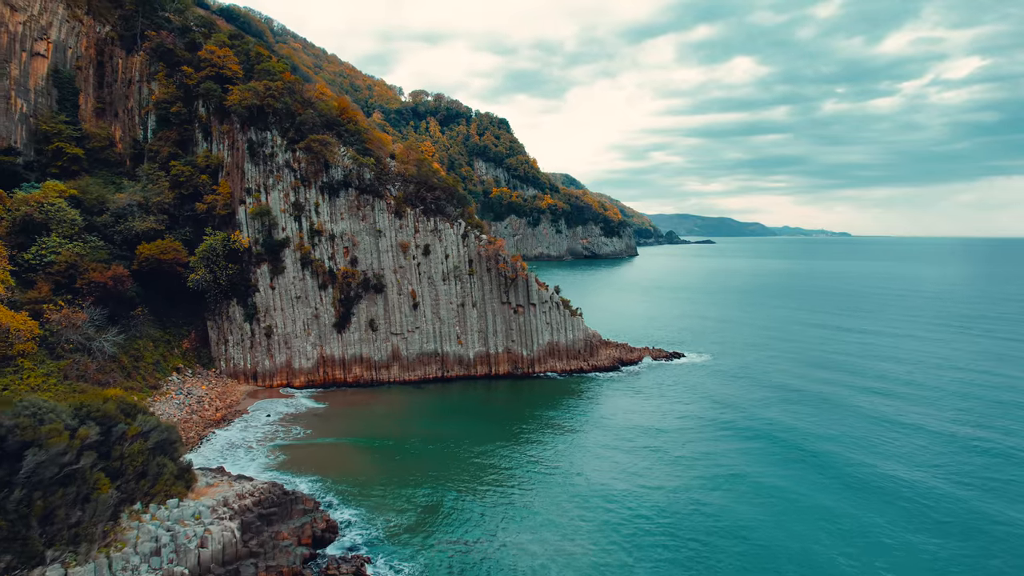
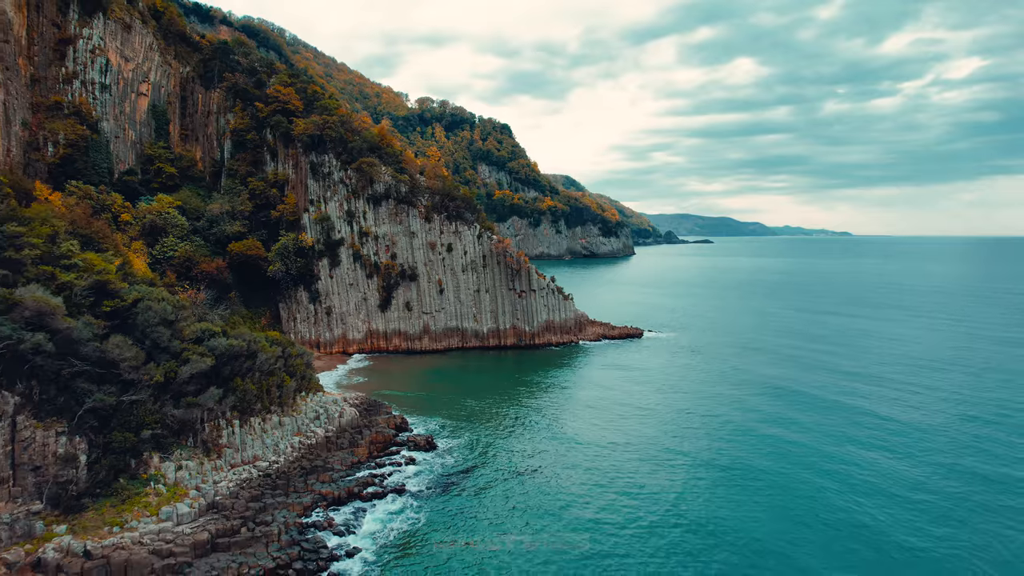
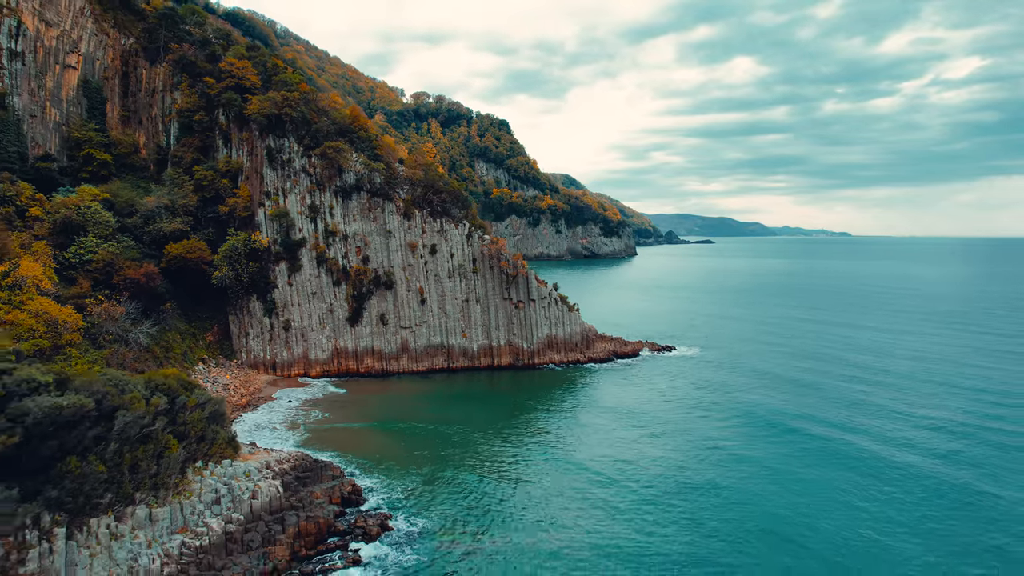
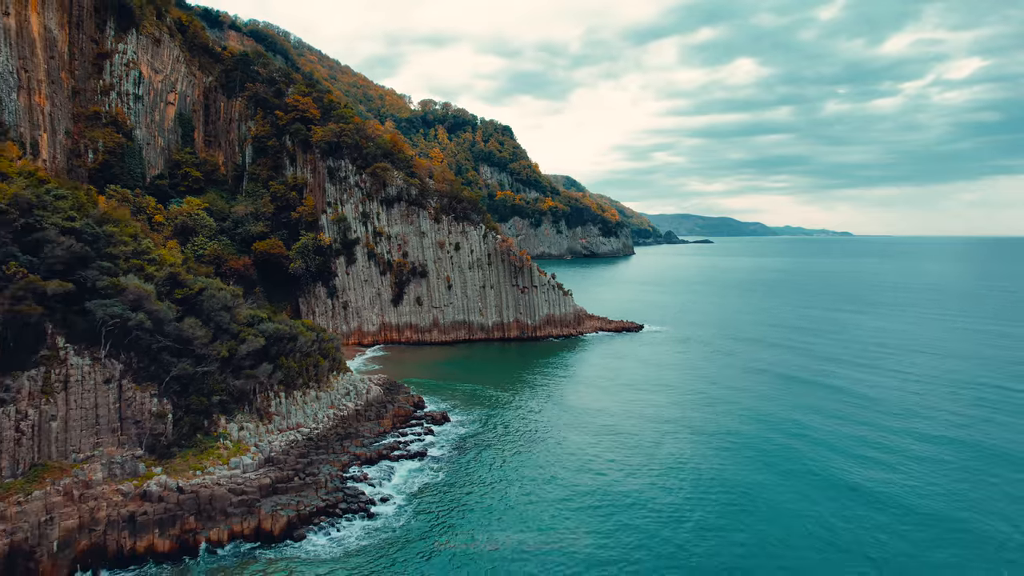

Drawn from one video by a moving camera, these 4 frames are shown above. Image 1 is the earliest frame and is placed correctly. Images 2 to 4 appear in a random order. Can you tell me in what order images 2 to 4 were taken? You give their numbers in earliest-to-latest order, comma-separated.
3, 2, 4
